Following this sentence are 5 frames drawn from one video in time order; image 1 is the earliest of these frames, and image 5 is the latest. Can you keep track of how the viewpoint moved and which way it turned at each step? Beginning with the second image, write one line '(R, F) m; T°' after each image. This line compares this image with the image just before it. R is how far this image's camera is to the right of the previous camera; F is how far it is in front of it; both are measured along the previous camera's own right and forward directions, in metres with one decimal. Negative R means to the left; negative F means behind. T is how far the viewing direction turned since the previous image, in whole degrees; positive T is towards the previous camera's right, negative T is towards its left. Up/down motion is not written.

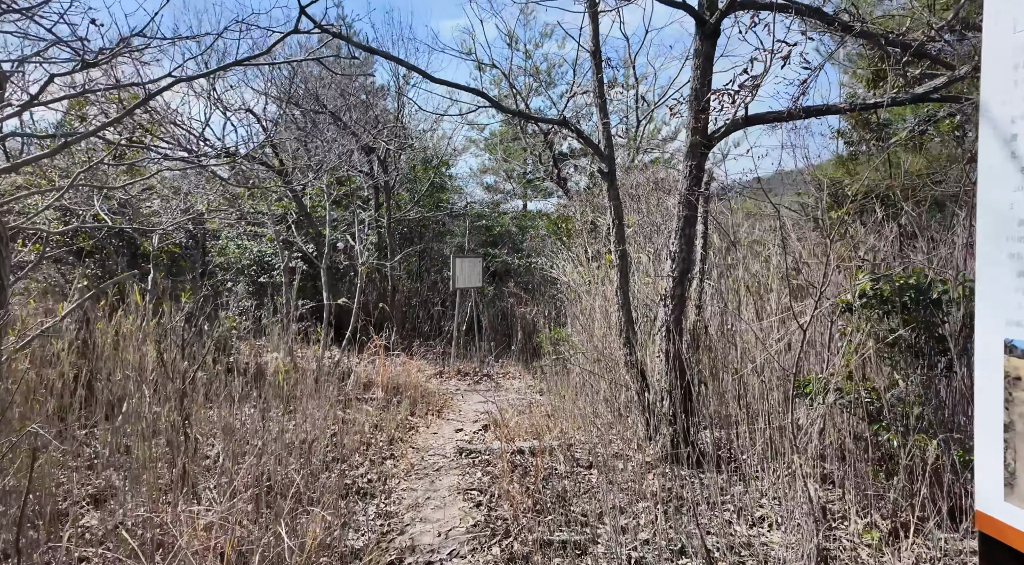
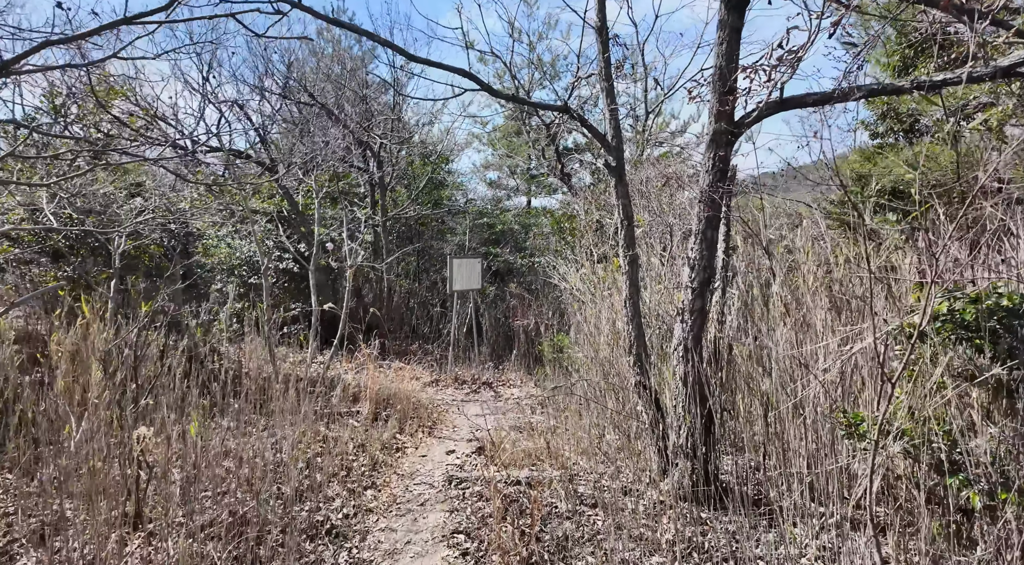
(+0.1, +0.4) m; -1°
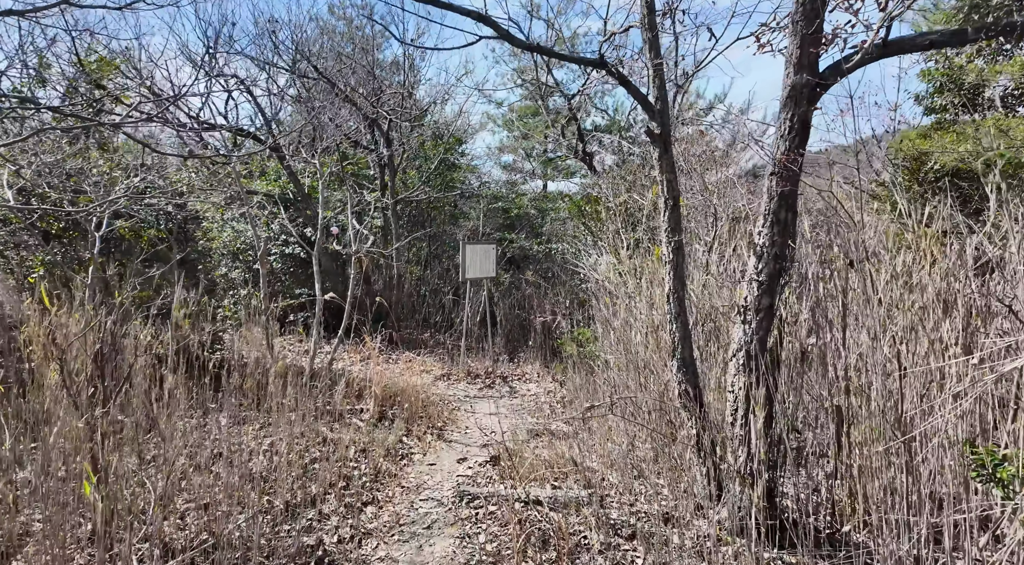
(0.0, +0.4) m; -1°
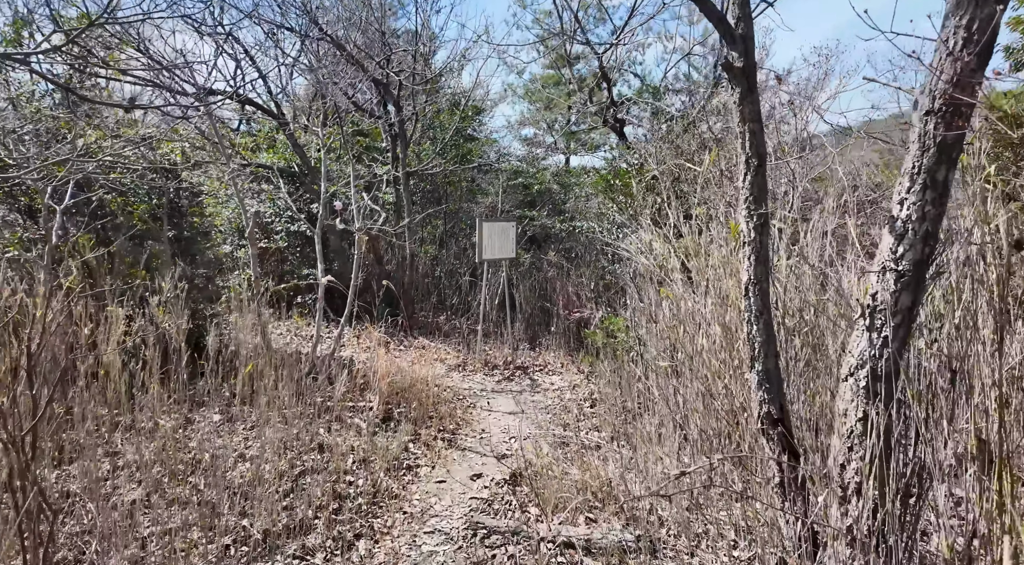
(0.0, +0.6) m; -2°
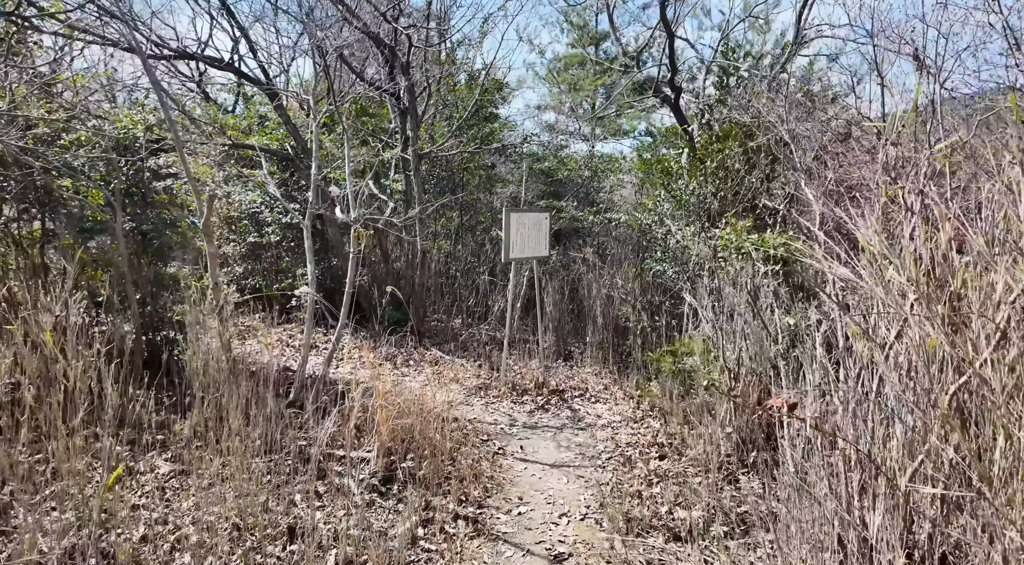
(-0.2, +1.1) m; -1°
